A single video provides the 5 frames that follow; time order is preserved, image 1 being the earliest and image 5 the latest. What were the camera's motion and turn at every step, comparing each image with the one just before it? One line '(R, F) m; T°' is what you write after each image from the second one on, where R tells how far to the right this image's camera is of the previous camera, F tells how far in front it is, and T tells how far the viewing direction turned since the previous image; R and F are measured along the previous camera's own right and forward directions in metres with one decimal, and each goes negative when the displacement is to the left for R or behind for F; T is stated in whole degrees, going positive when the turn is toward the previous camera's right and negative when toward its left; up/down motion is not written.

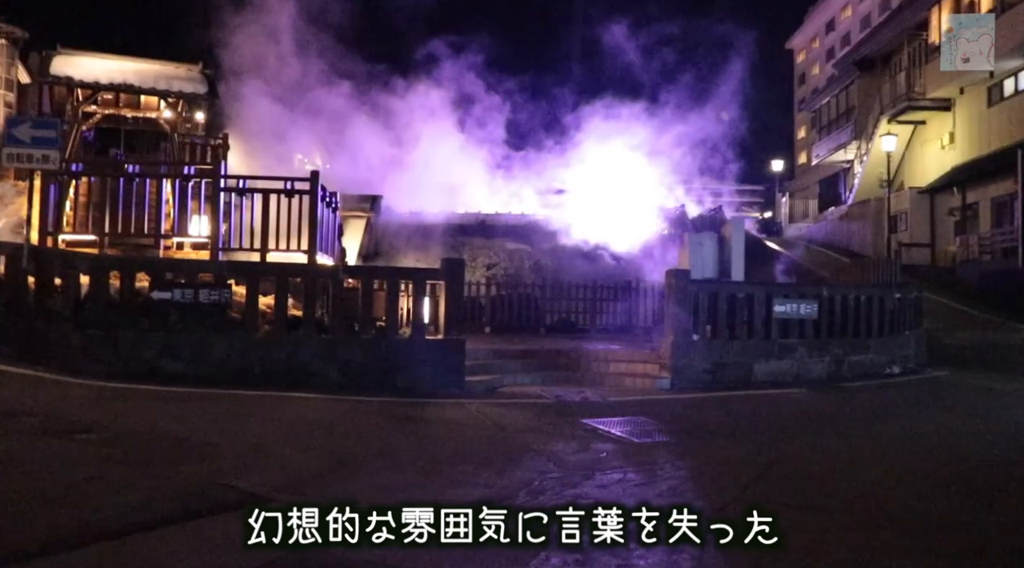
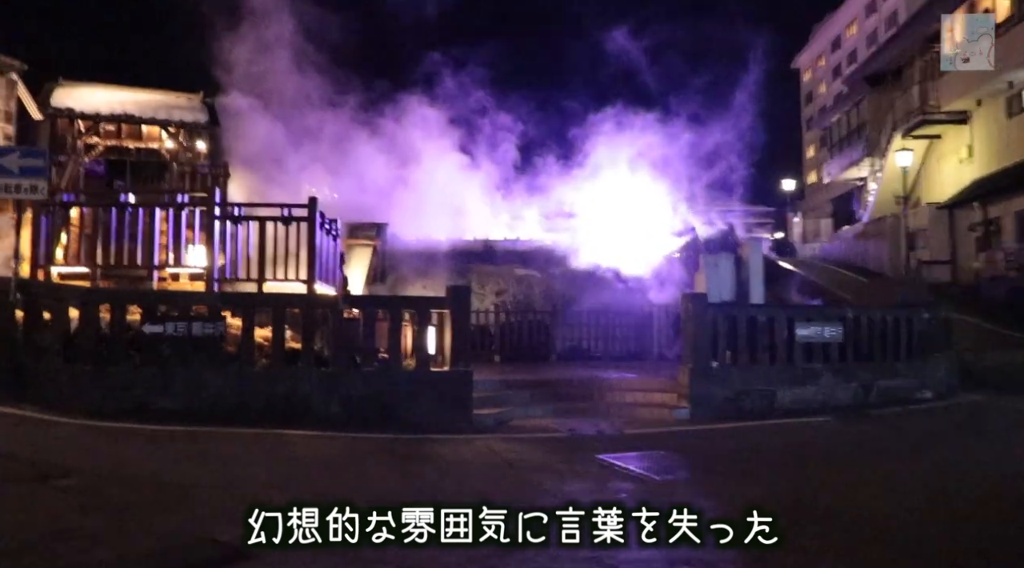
(0.0, +0.5) m; -1°
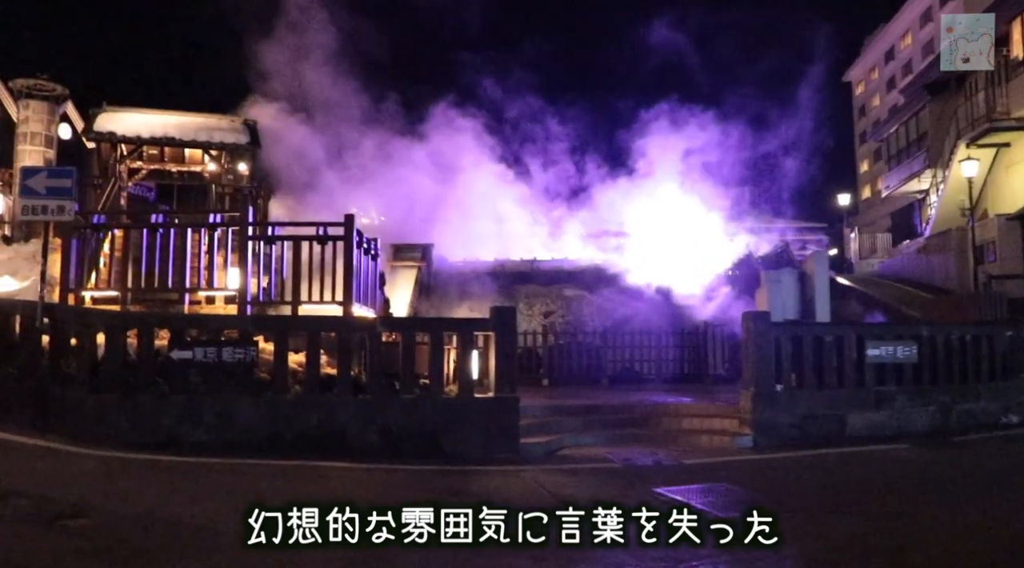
(0.0, +0.6) m; -4°
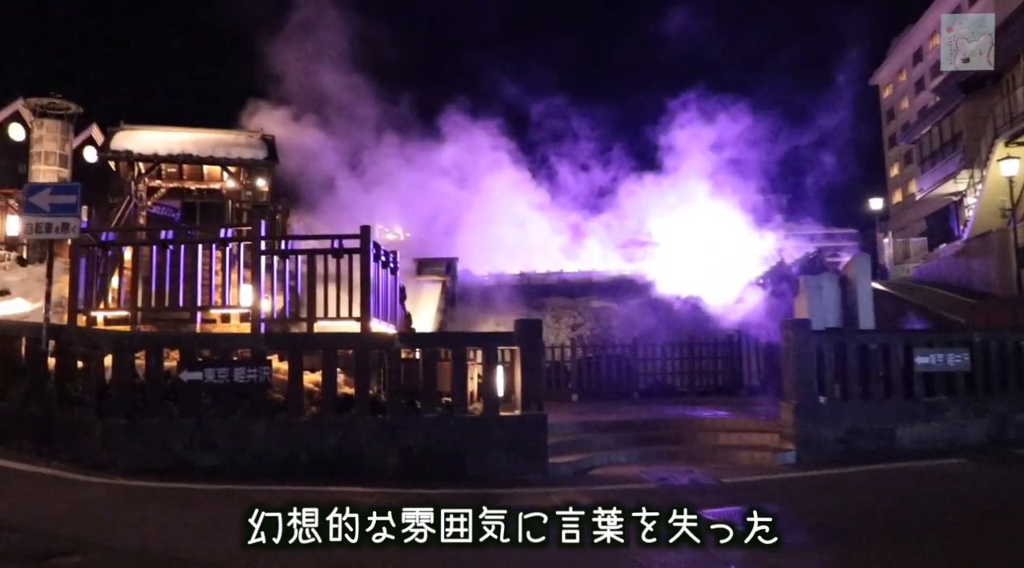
(0.0, +0.5) m; -2°
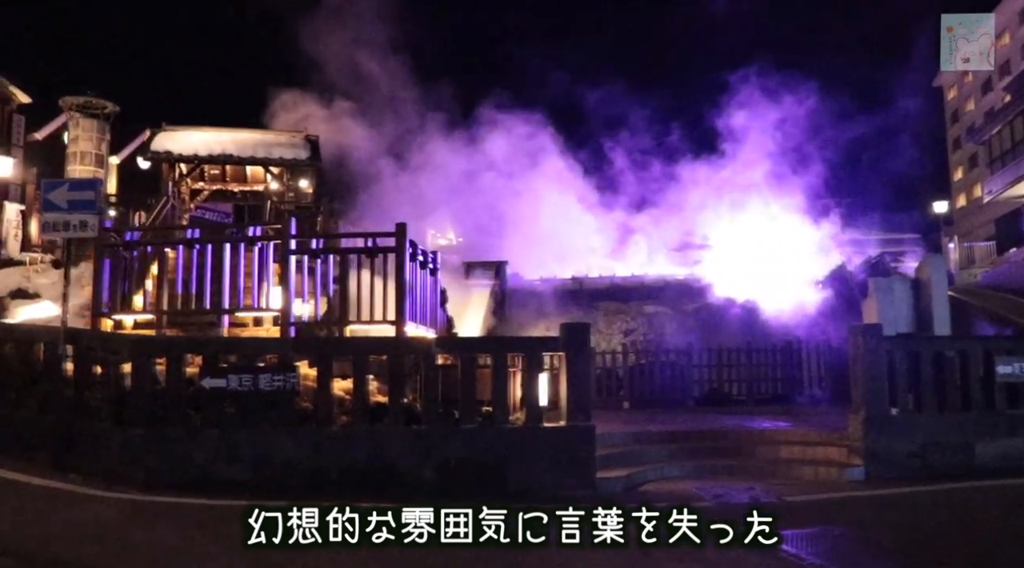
(+0.1, +0.6) m; -4°
